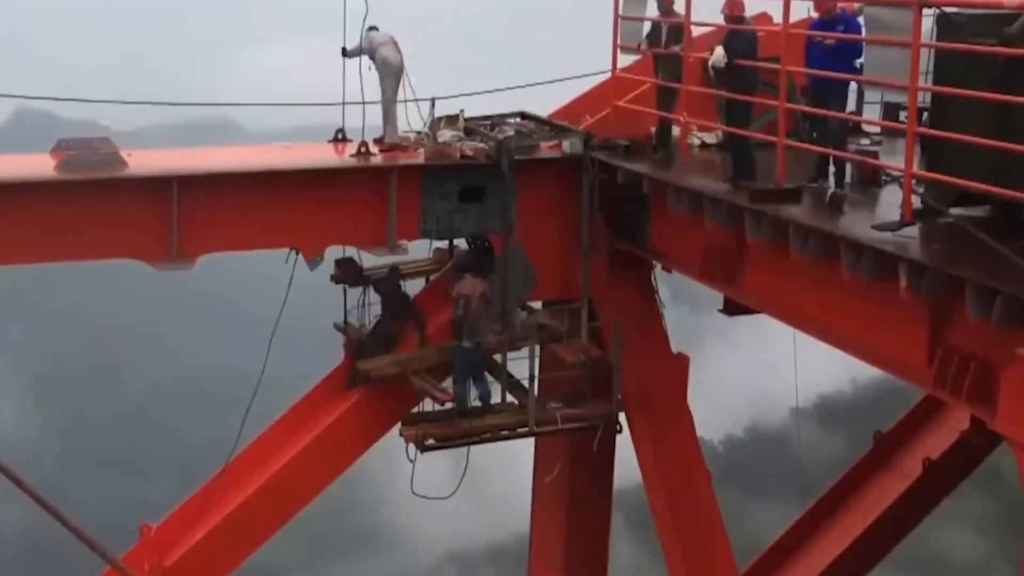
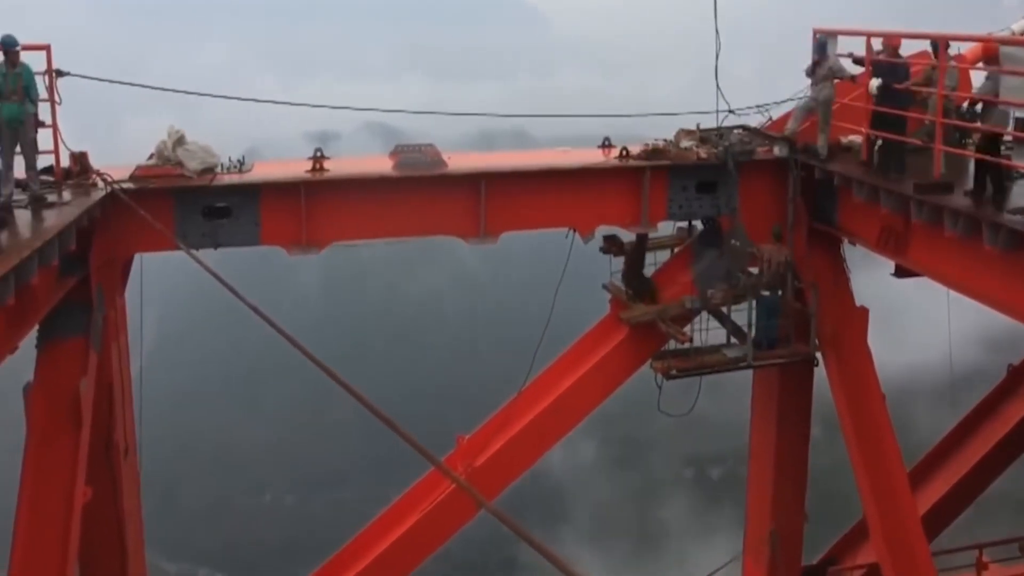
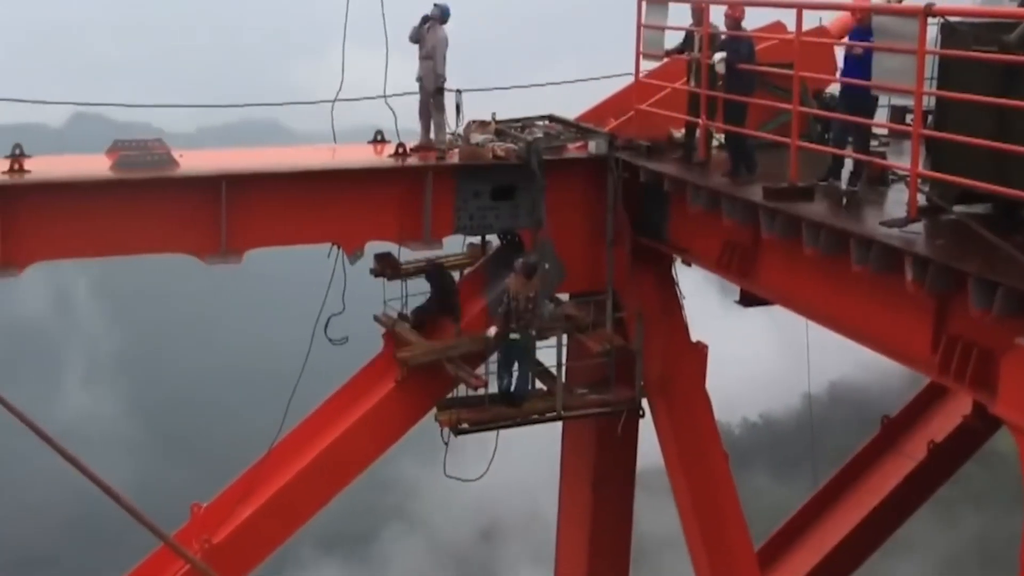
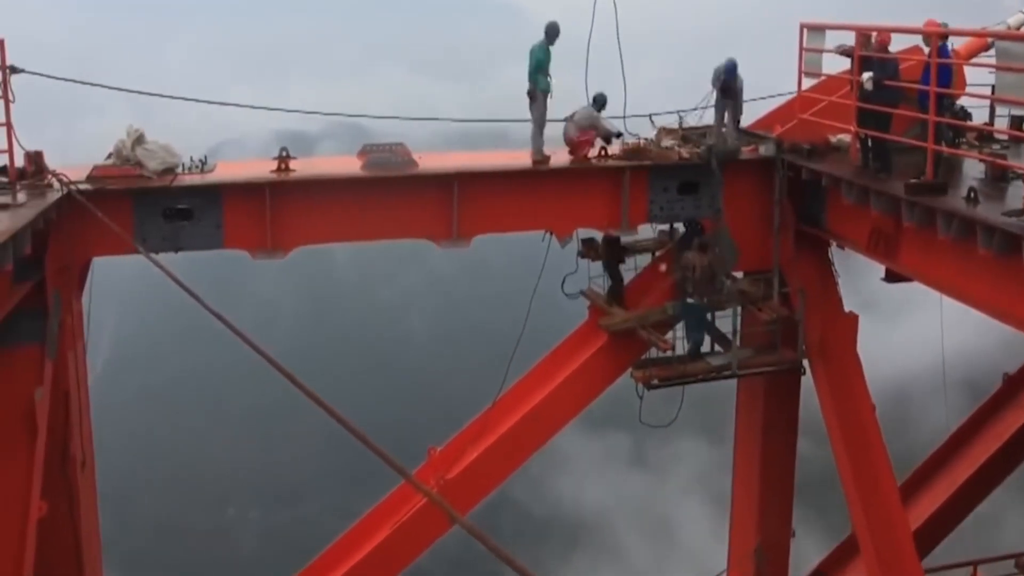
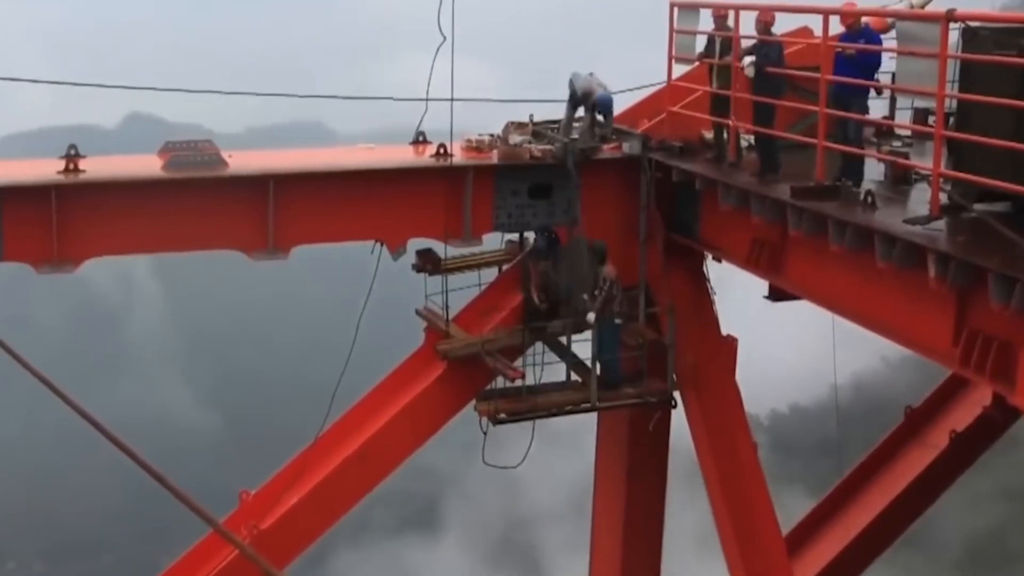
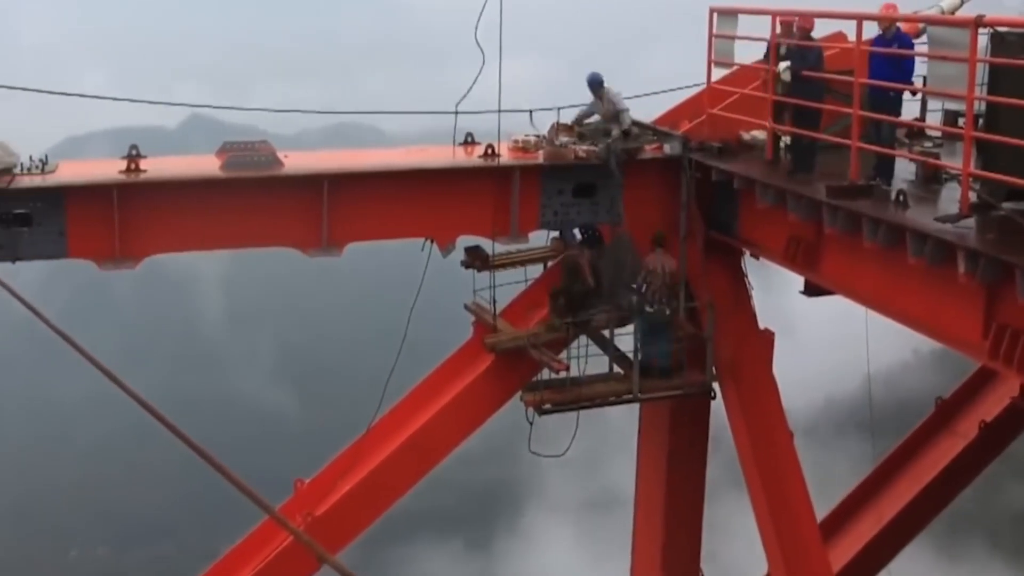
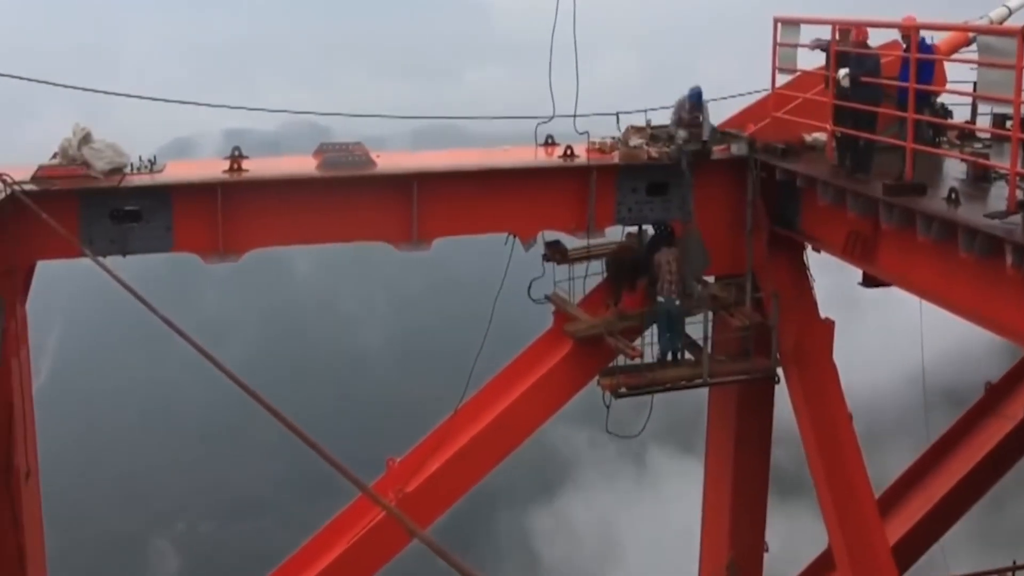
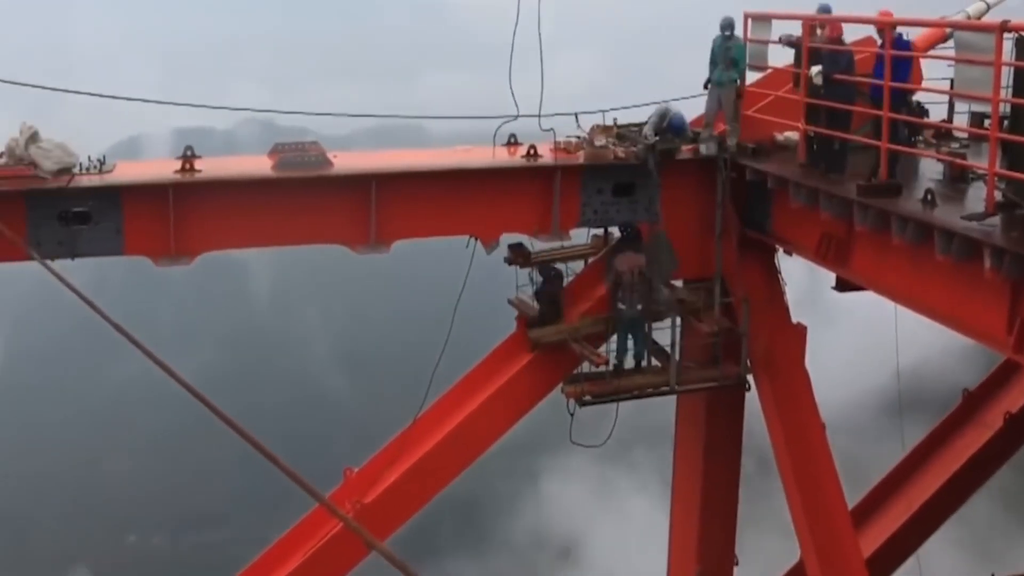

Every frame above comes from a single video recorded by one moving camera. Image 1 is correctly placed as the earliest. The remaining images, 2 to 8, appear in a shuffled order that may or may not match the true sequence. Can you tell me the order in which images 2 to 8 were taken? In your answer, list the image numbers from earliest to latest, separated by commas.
3, 5, 6, 8, 7, 4, 2
